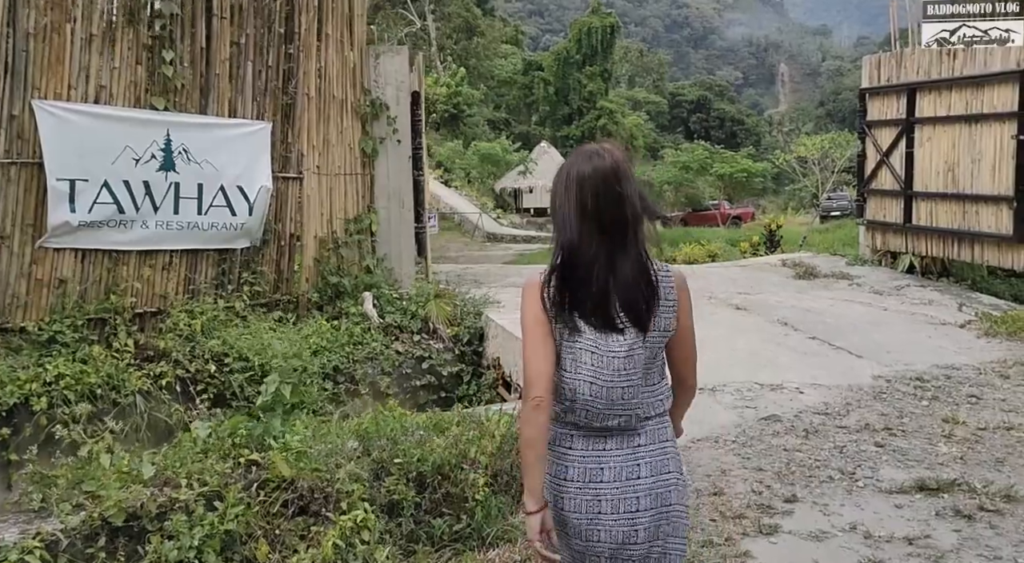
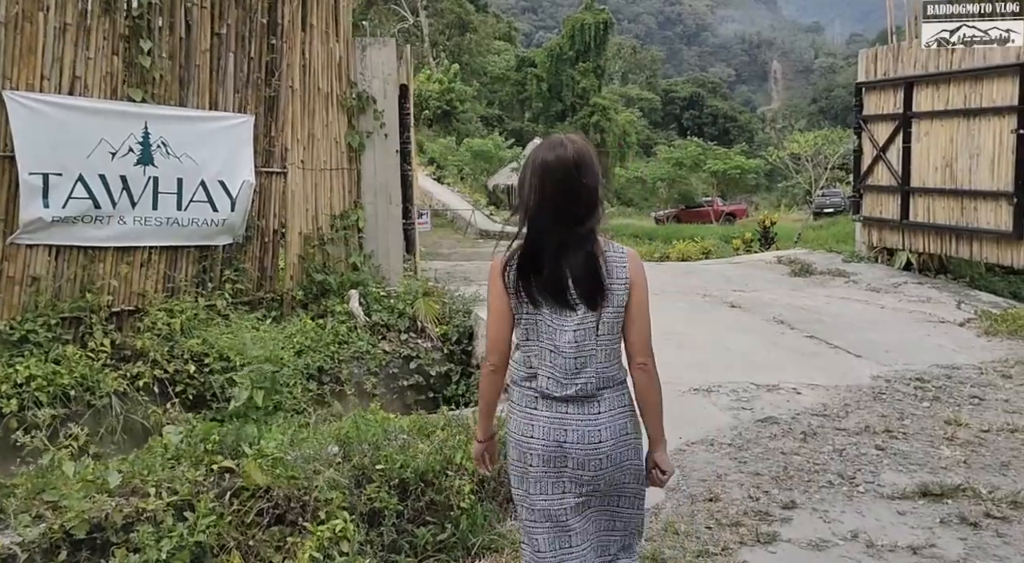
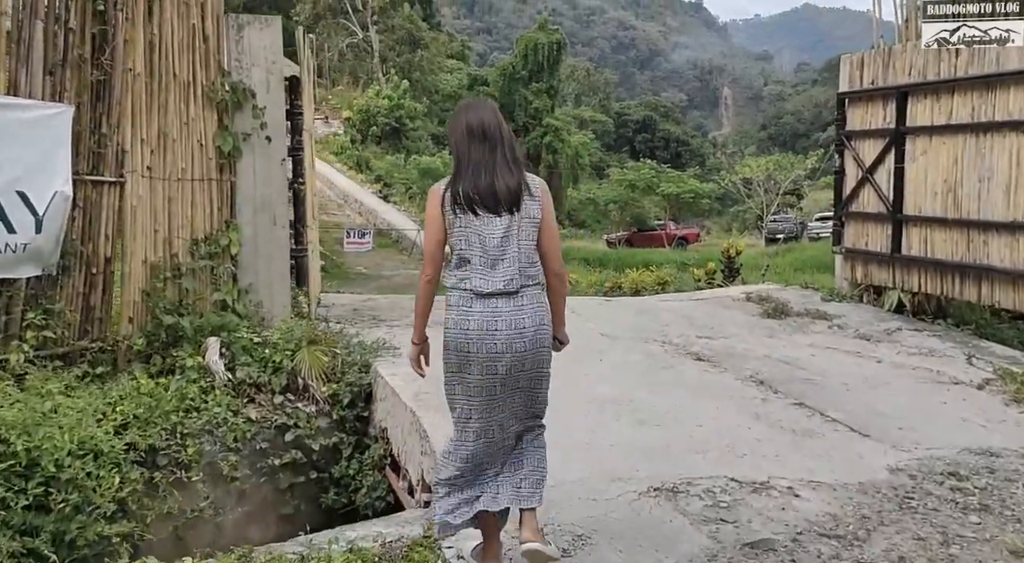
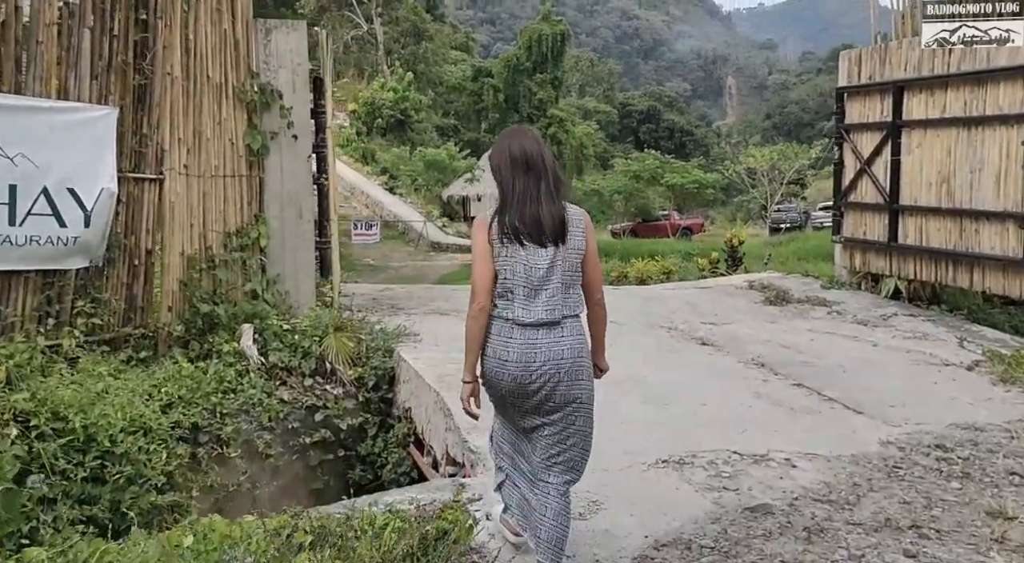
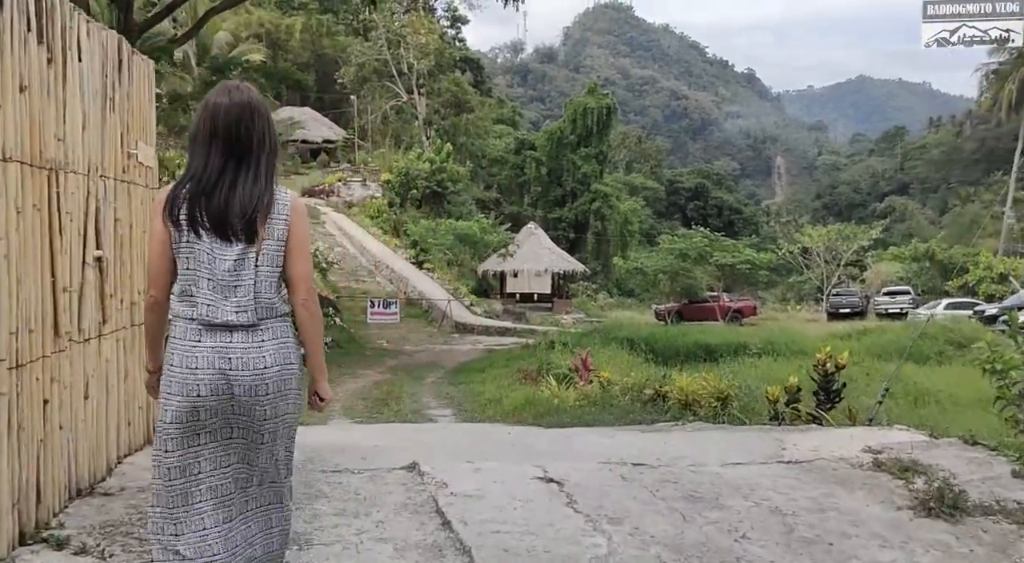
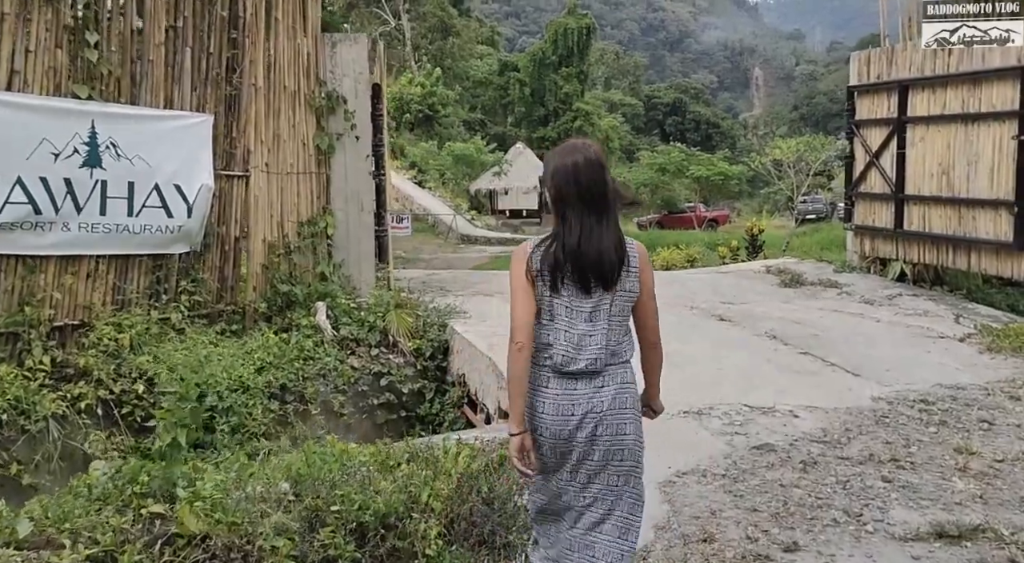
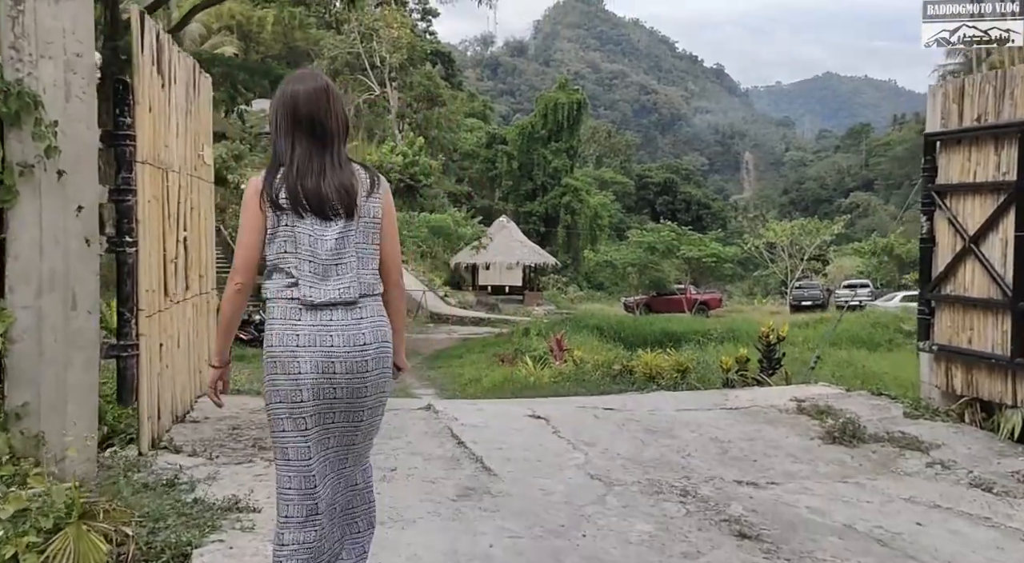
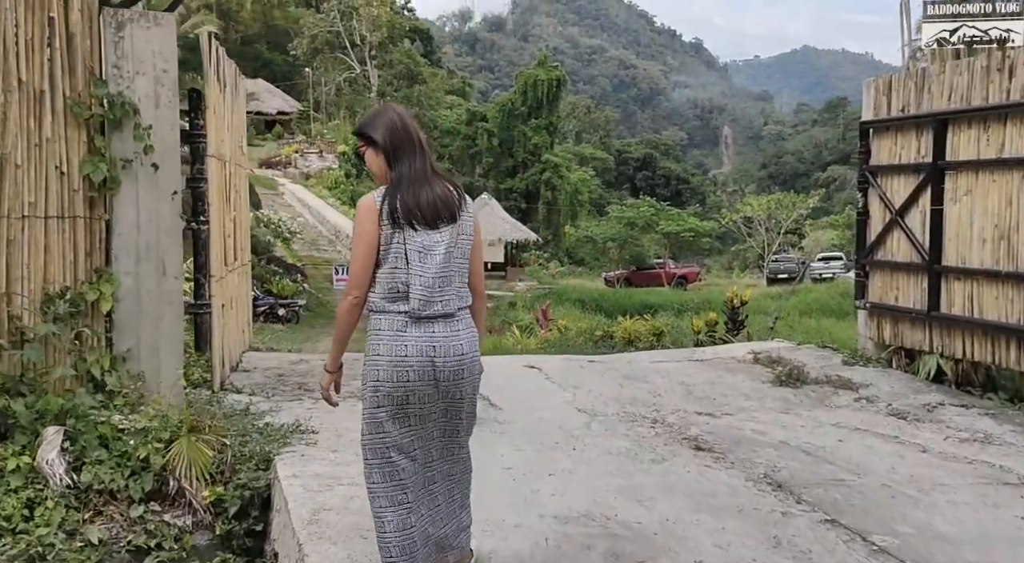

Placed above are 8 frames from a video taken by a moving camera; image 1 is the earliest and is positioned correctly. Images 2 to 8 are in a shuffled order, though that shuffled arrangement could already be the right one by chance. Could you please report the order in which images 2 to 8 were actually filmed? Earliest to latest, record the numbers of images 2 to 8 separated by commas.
2, 6, 4, 3, 8, 7, 5
